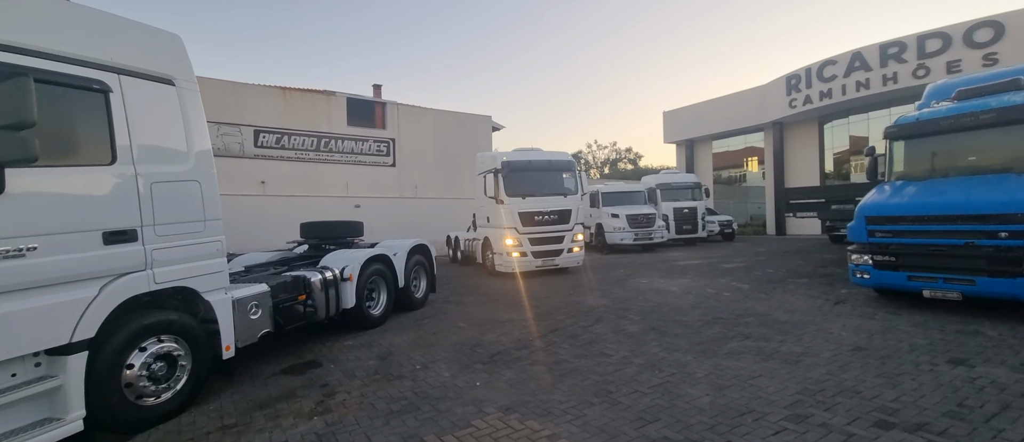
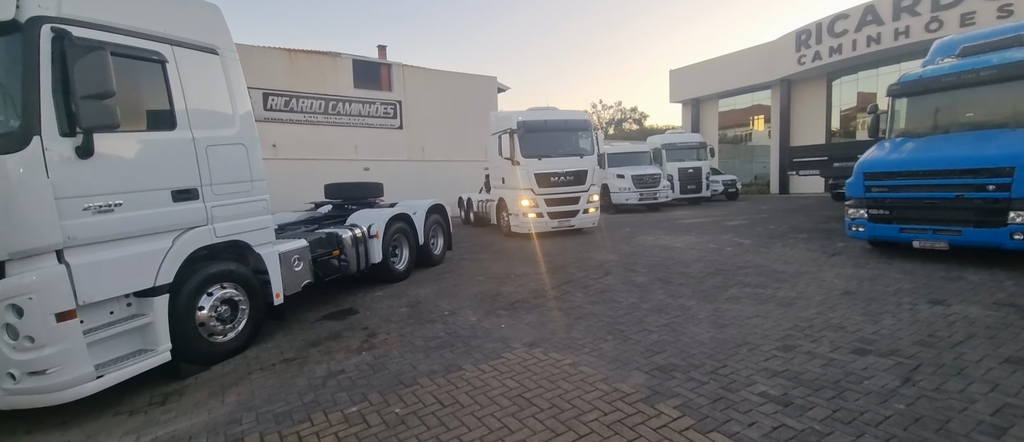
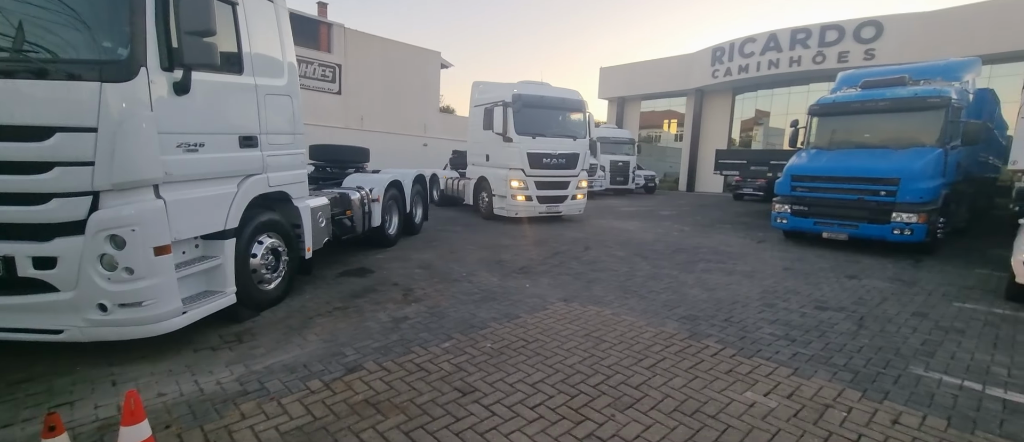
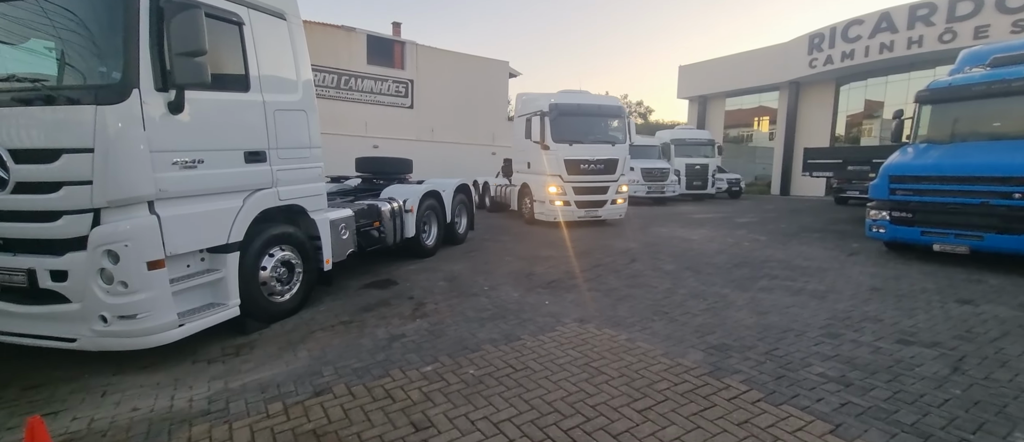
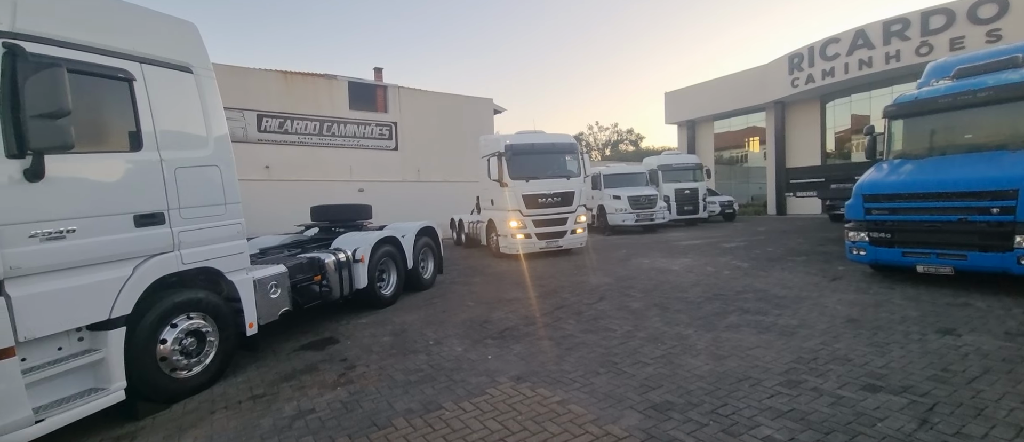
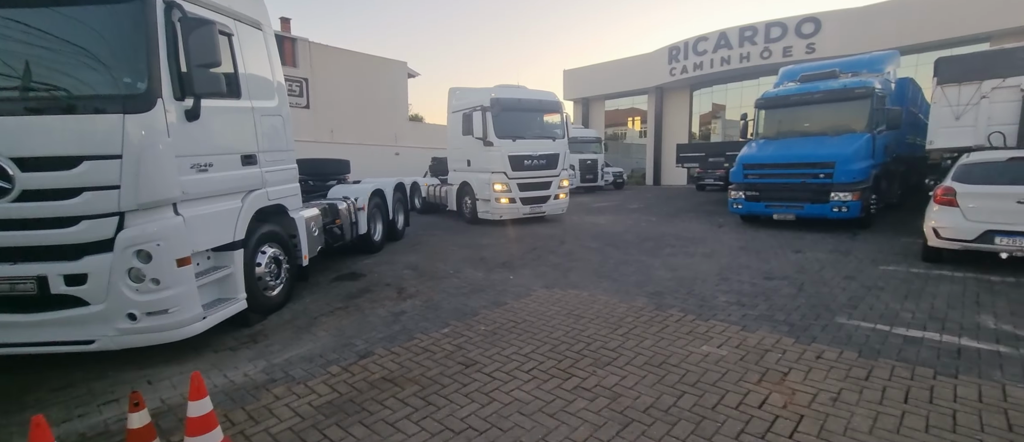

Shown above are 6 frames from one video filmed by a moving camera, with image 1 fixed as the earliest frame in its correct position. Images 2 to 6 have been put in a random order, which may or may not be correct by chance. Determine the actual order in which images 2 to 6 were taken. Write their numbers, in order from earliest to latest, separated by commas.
5, 2, 4, 3, 6
